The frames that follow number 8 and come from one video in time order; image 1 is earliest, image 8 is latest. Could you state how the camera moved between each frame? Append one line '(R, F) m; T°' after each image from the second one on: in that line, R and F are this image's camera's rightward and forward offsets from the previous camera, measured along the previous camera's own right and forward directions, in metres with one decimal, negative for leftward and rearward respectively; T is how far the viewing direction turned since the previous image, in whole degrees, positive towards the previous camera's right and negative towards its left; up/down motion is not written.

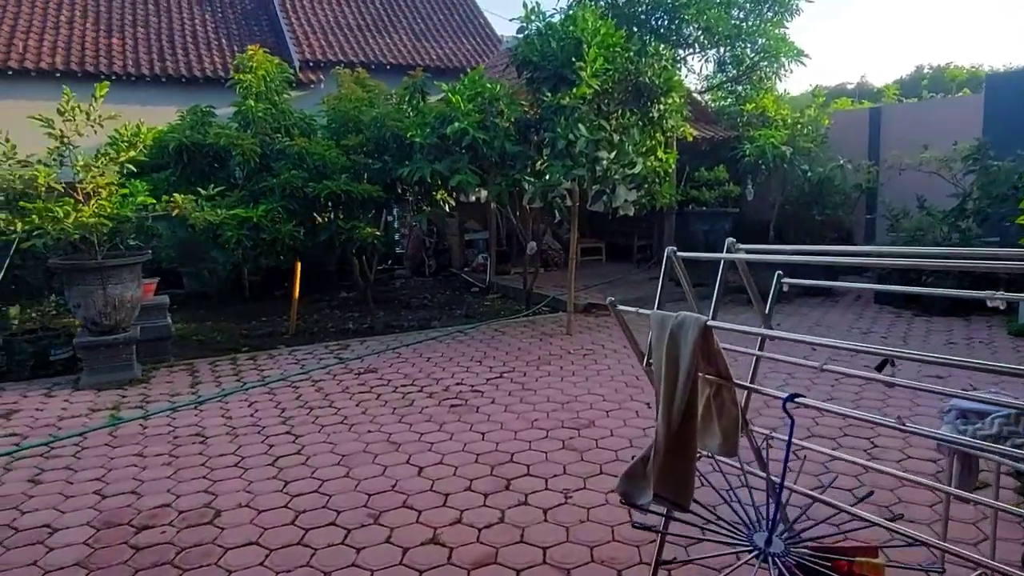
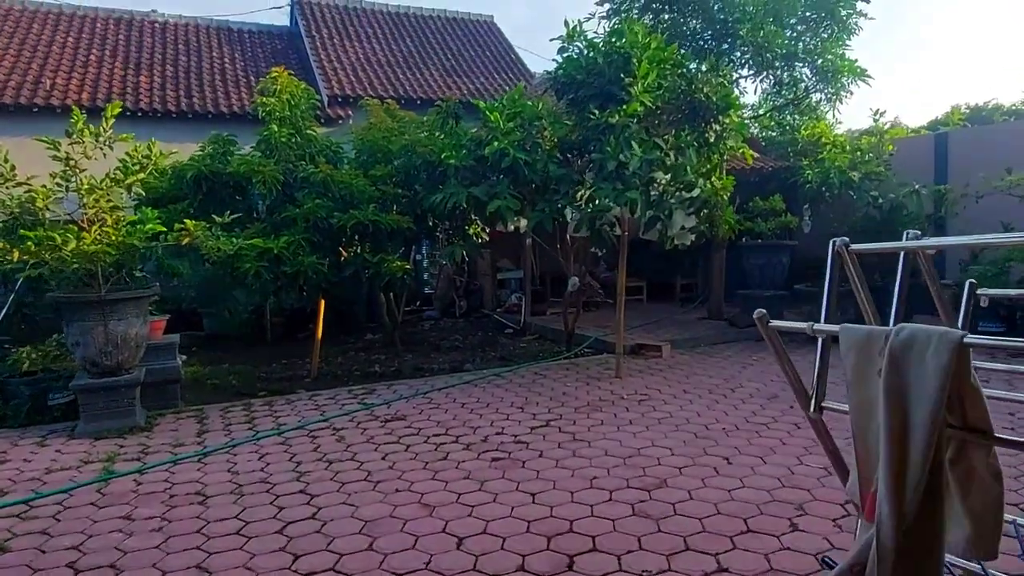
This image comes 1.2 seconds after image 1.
(-0.1, +0.6) m; -2°
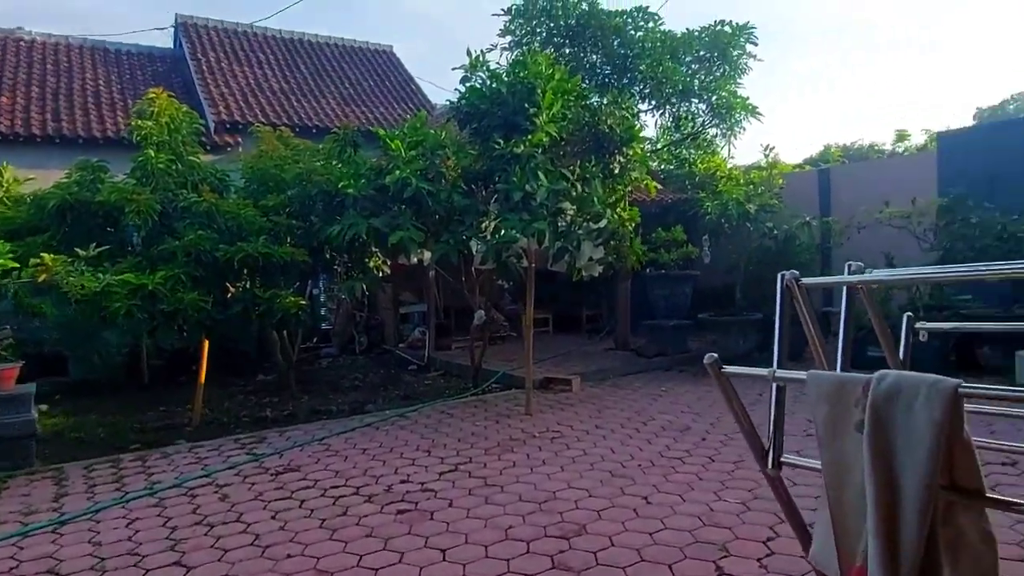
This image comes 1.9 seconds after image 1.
(0.0, +0.2) m; +8°
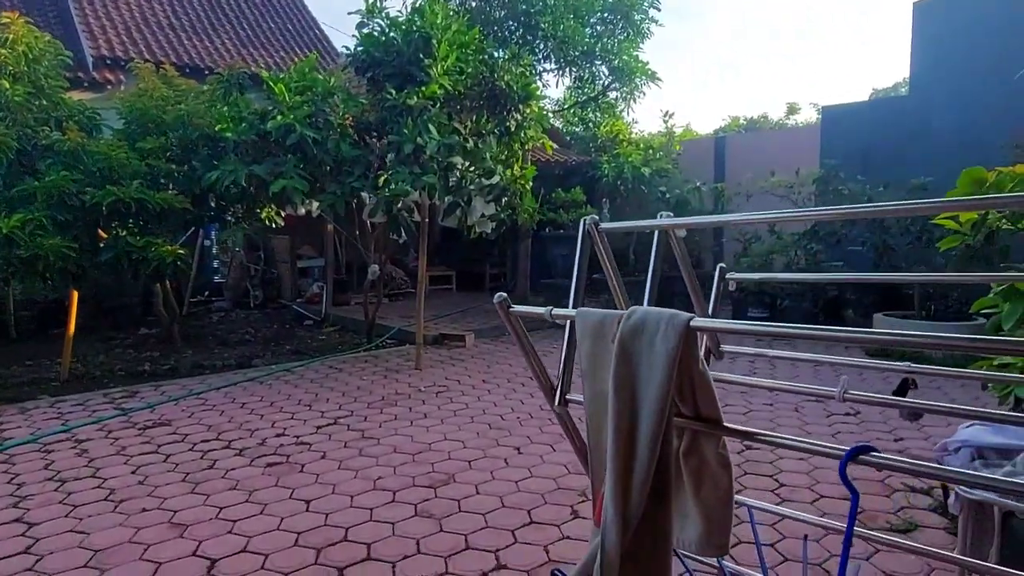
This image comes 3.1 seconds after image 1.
(+0.2, 0.0) m; +7°
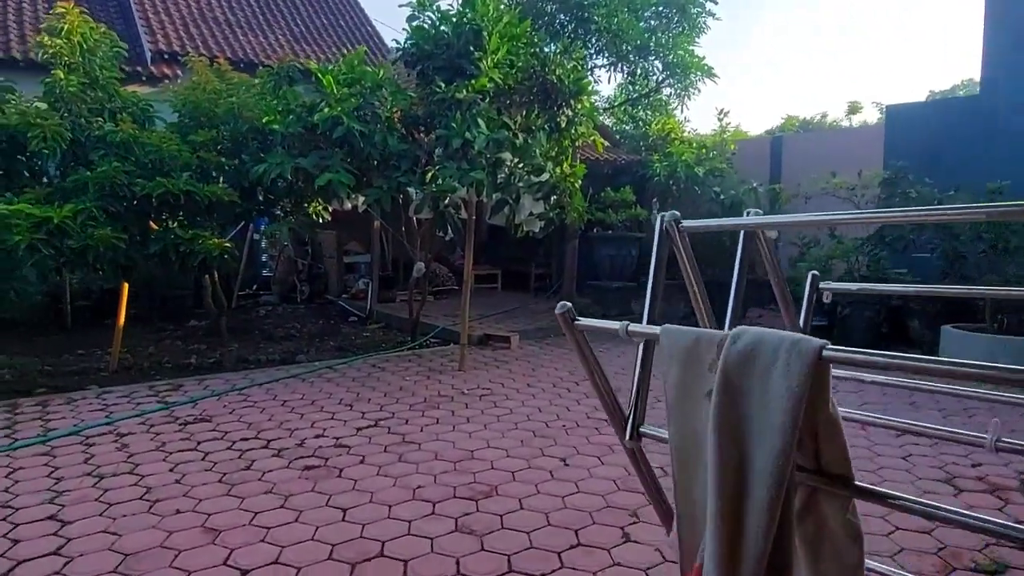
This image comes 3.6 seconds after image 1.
(0.0, +0.2) m; -4°
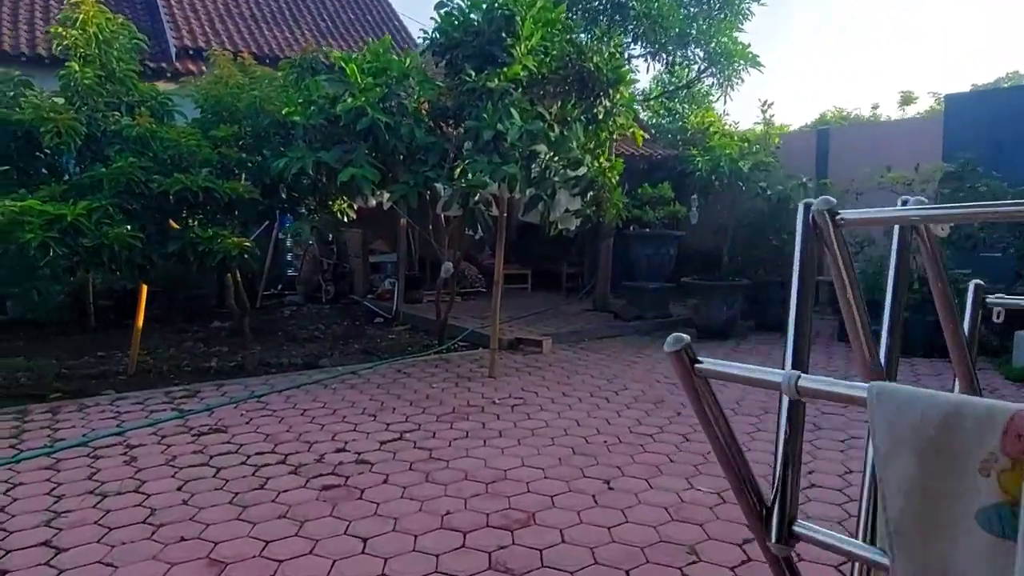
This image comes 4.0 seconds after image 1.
(-0.1, +0.3) m; -2°
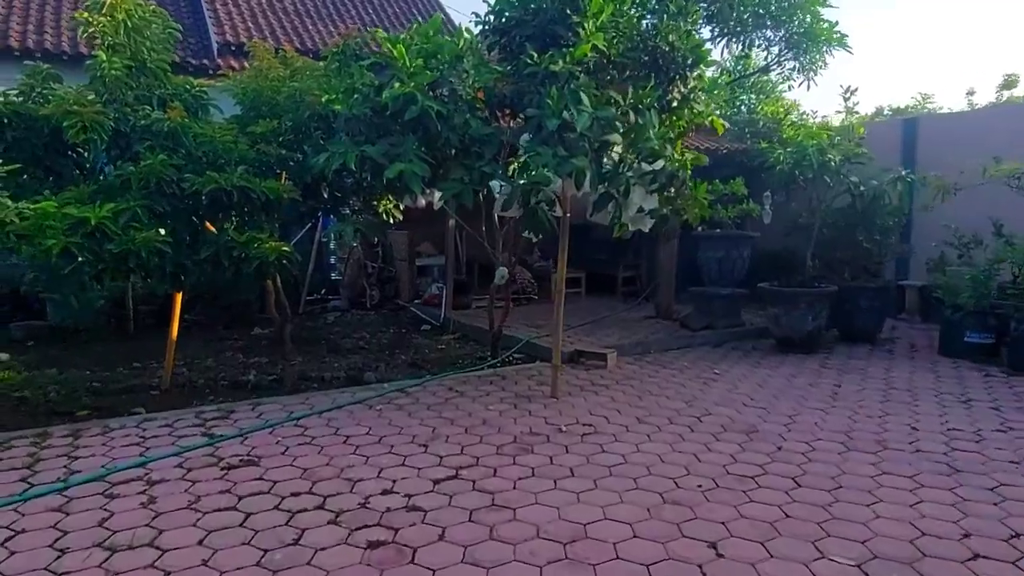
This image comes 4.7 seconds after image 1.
(-0.2, +0.5) m; -3°
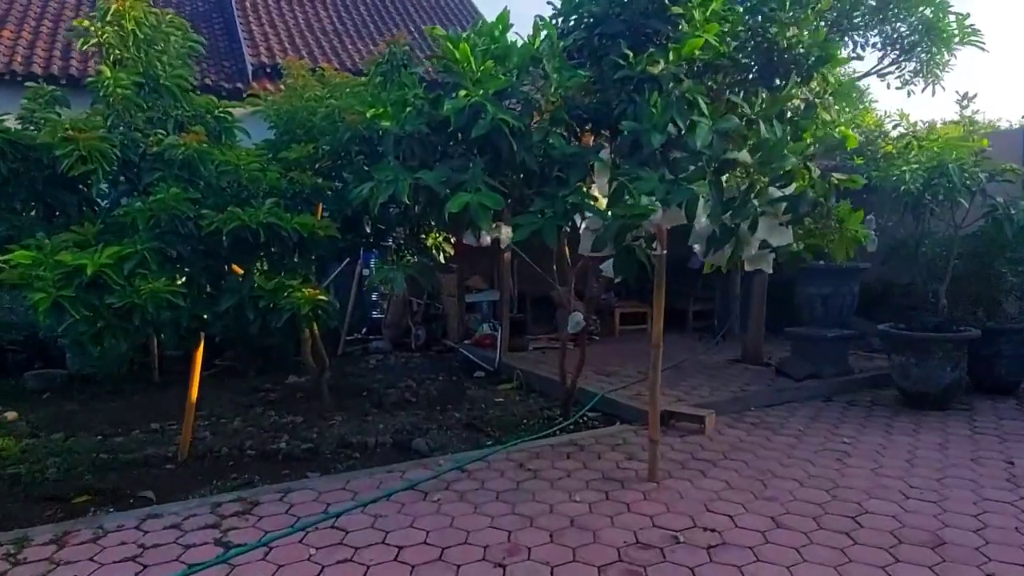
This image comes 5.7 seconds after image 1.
(-0.3, +0.9) m; -3°
